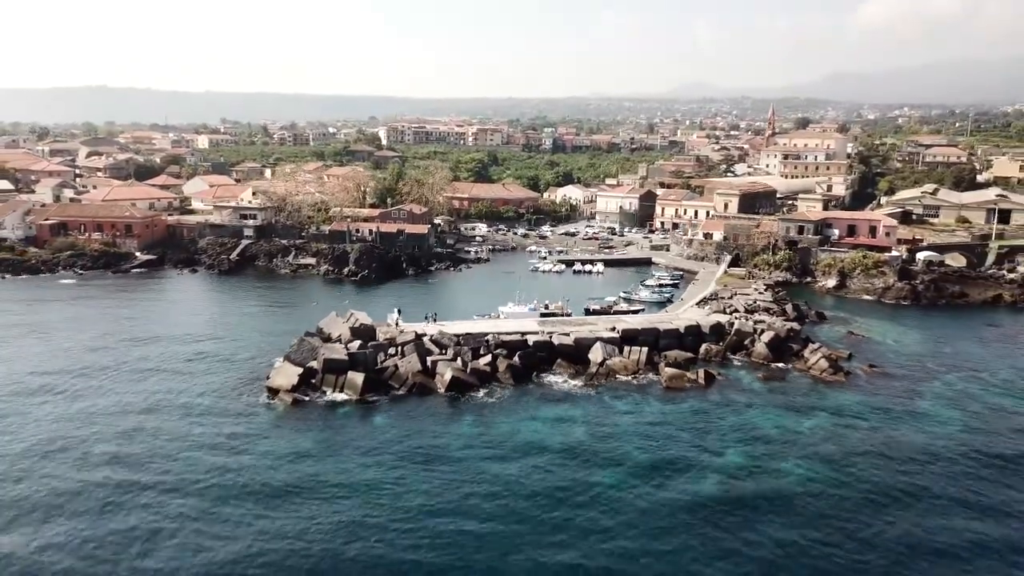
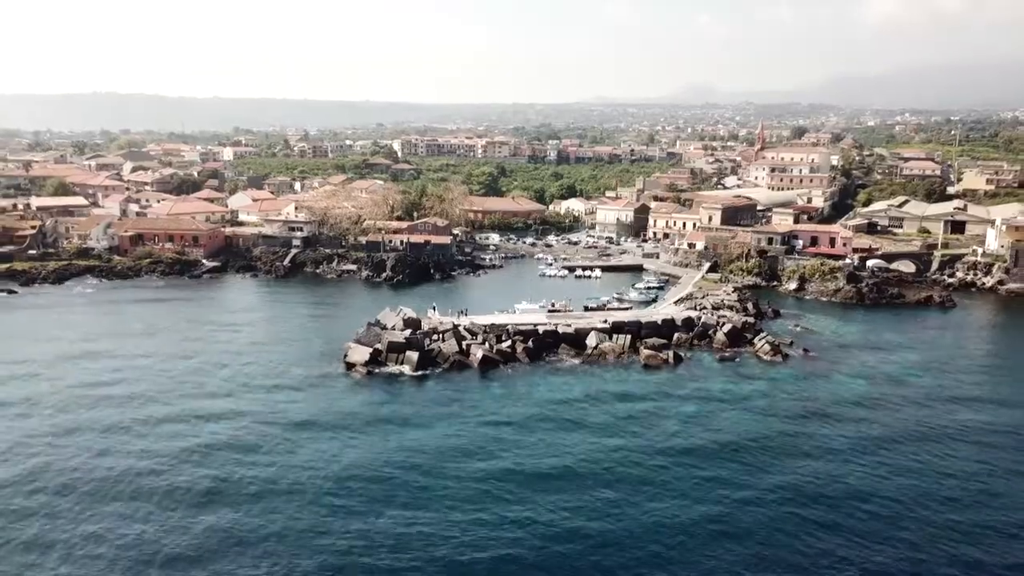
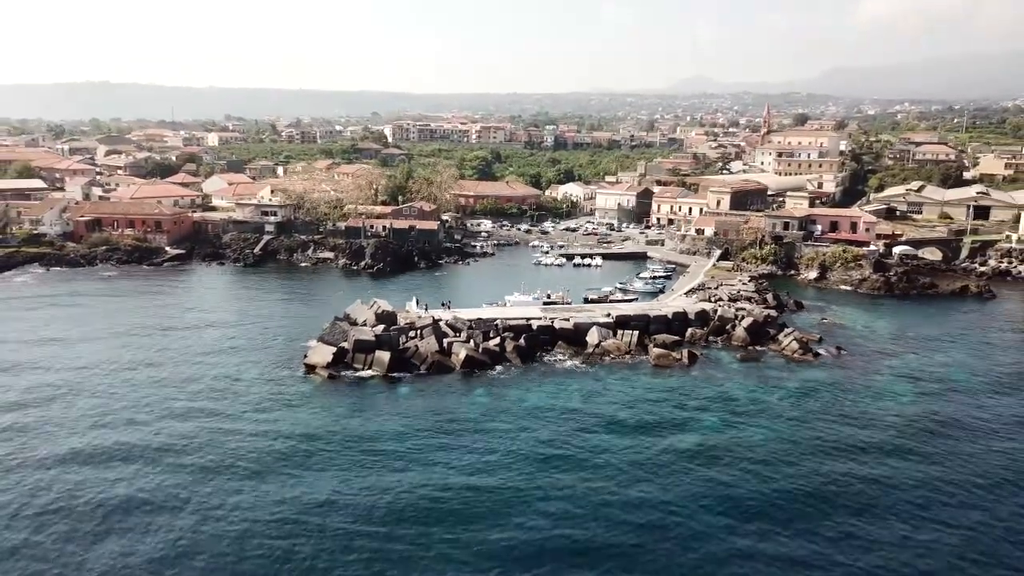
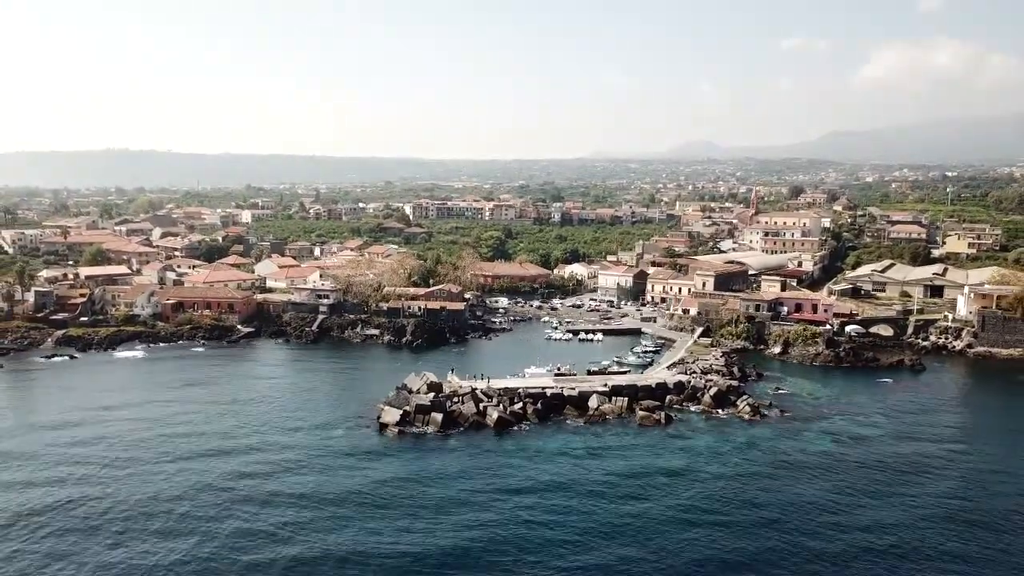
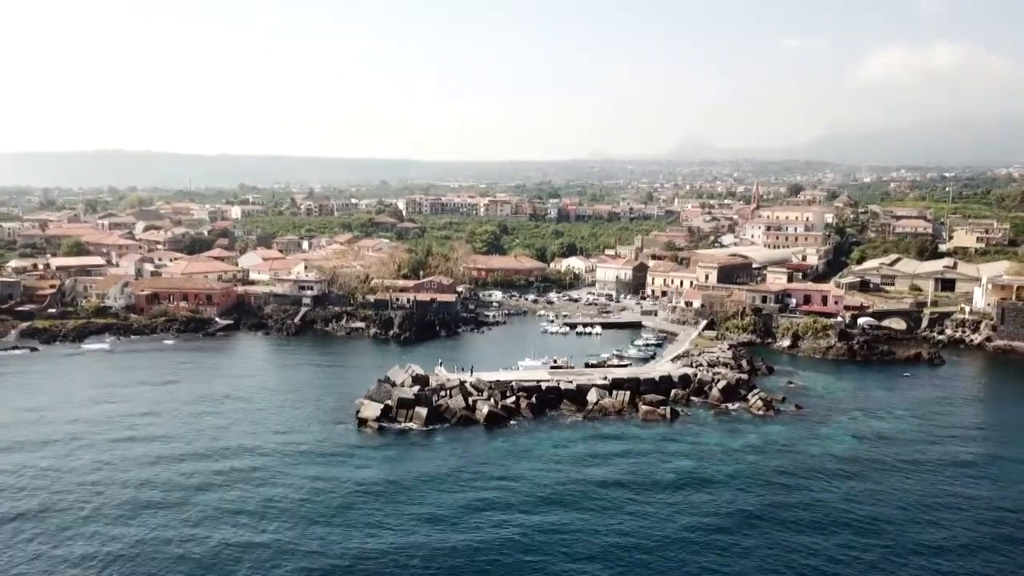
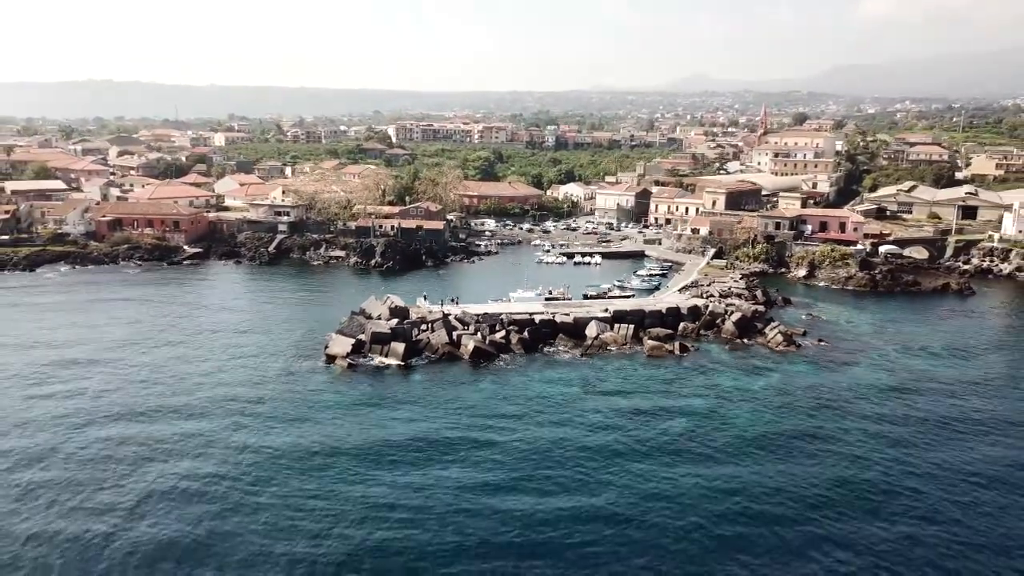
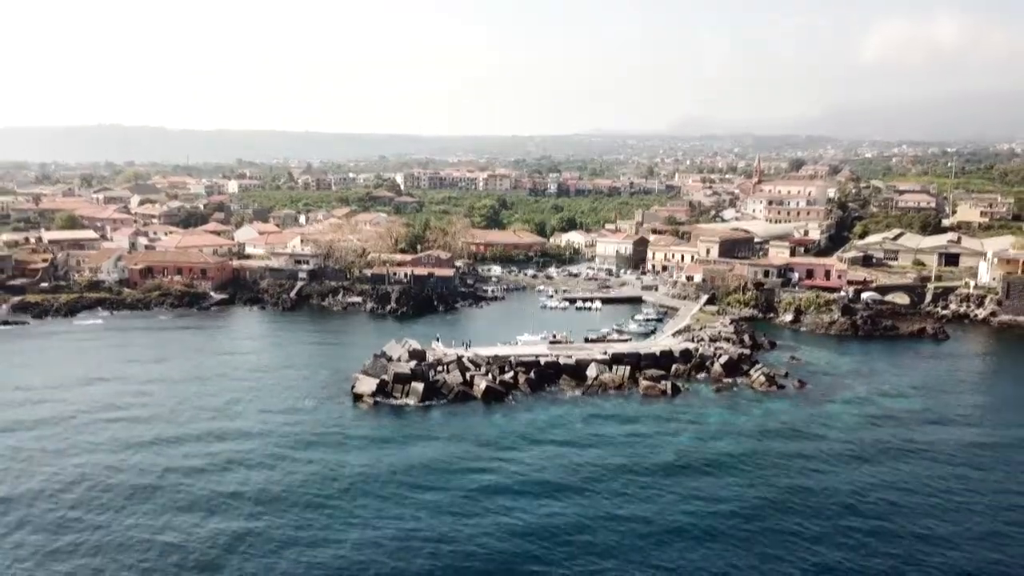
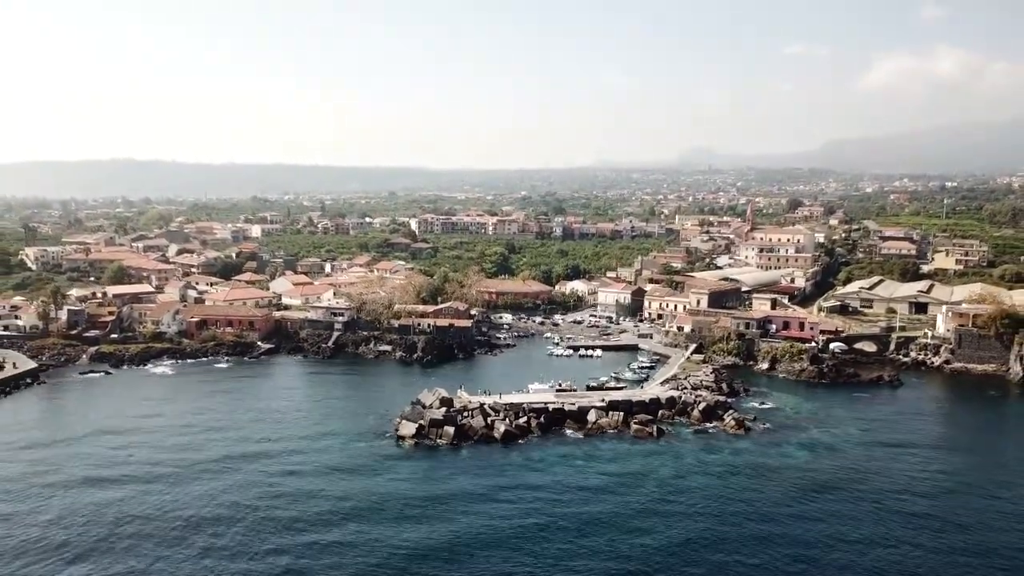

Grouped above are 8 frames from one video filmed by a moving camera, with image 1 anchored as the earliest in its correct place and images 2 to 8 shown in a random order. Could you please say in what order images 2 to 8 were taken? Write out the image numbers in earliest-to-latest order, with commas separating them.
3, 6, 2, 7, 5, 4, 8
